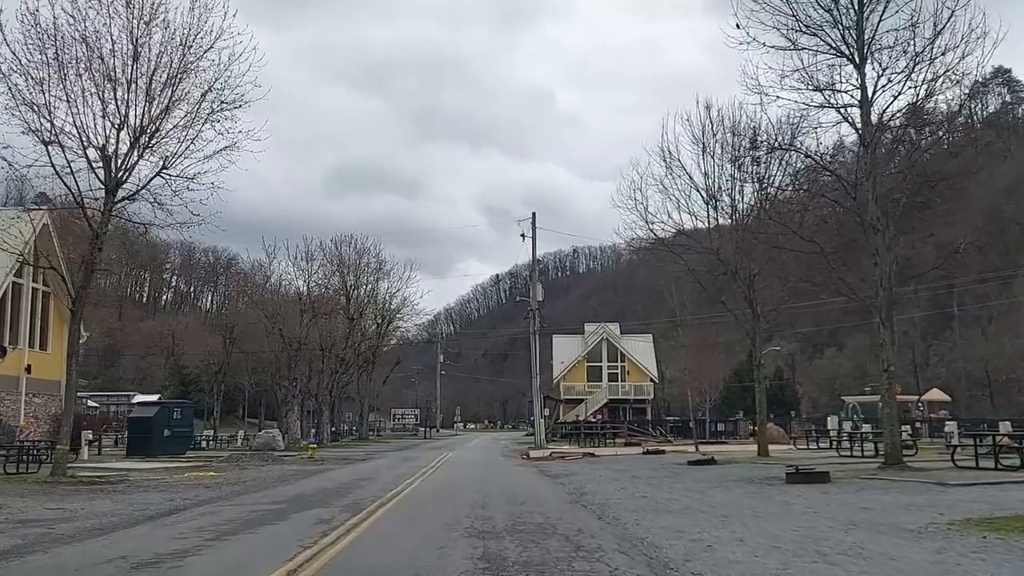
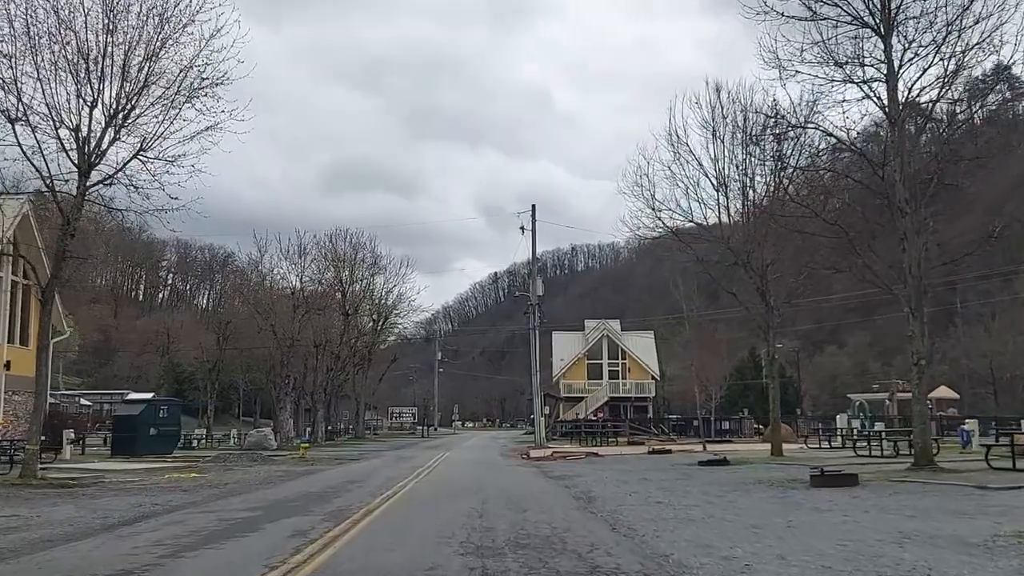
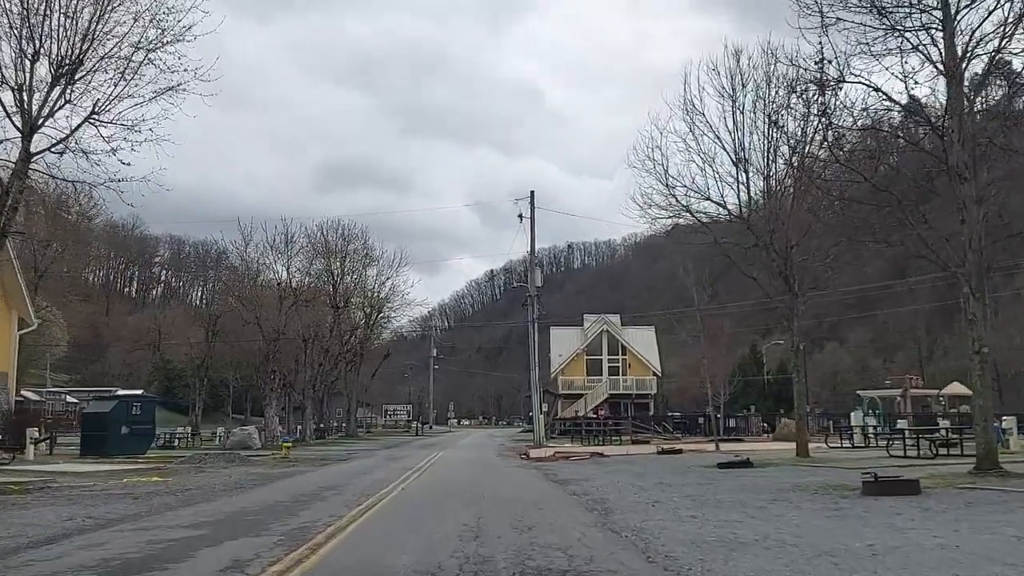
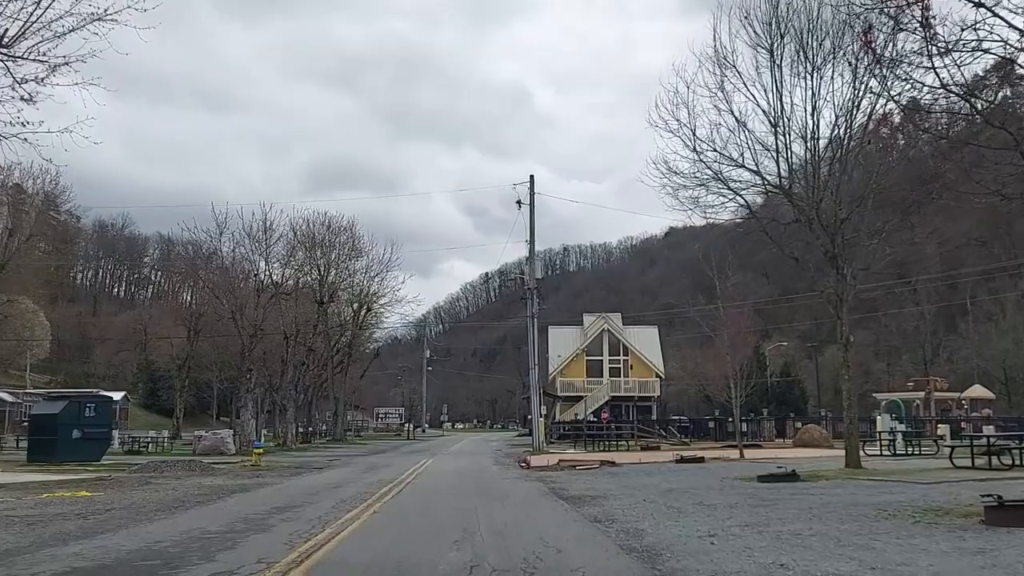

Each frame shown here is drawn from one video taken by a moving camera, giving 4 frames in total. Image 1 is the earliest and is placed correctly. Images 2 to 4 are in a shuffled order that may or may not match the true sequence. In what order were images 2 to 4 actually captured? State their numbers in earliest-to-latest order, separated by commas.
2, 3, 4
